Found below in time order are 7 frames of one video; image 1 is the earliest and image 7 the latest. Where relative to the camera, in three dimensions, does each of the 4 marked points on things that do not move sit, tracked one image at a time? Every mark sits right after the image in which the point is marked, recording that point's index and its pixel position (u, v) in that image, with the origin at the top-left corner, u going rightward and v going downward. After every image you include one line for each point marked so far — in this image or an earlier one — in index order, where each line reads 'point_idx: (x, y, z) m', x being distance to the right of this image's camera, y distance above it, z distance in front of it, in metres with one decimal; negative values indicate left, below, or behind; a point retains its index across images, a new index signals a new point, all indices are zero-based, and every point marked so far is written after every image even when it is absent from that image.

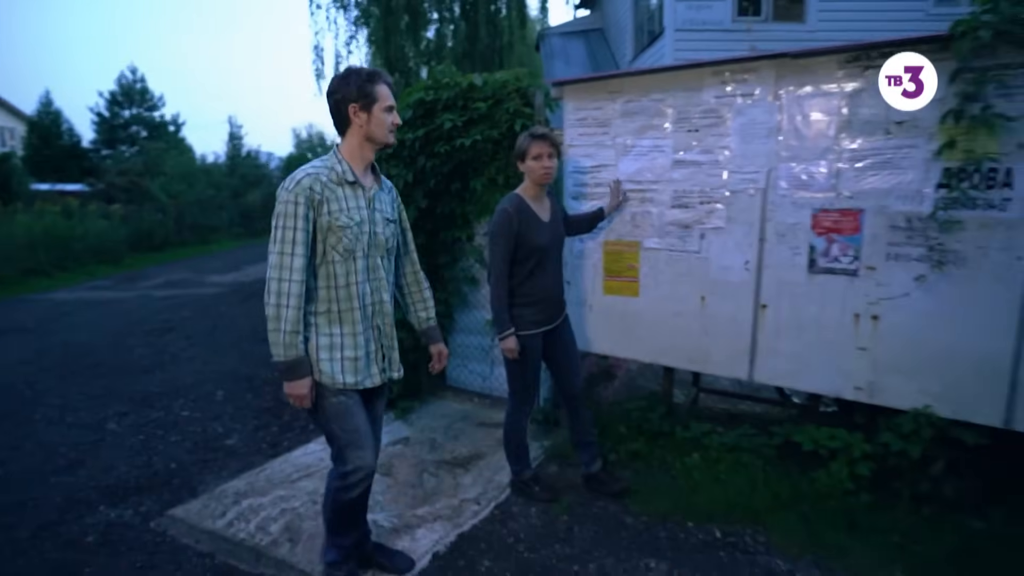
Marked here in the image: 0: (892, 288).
0: (+2.1, 0.0, +3.1) m
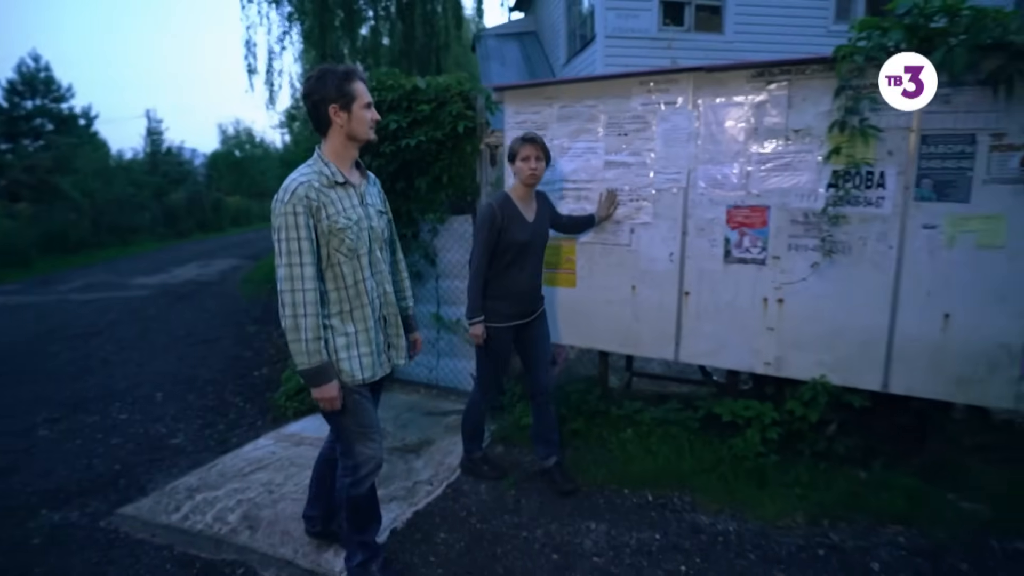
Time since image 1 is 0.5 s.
0: (+1.8, +0.1, +3.6) m
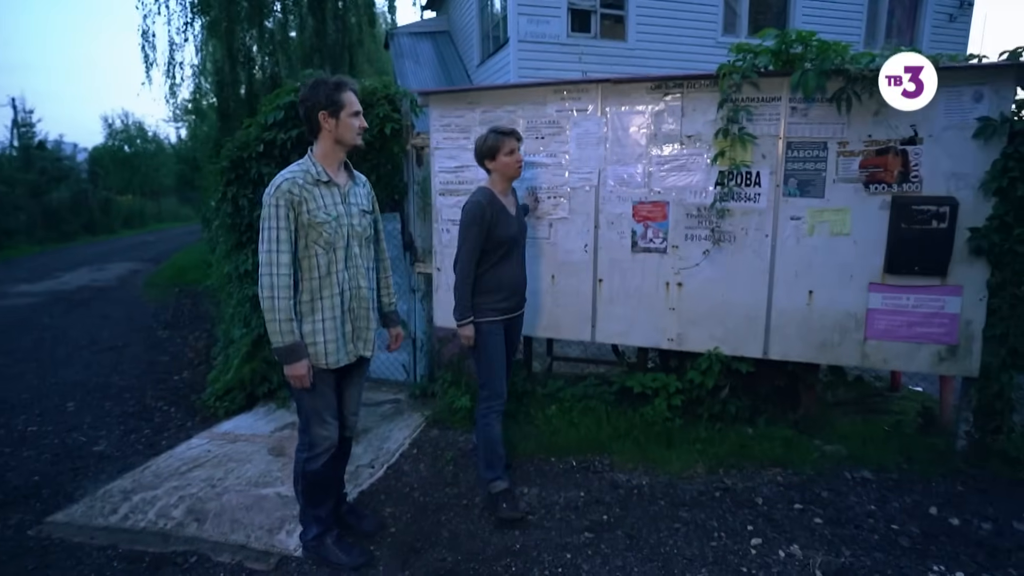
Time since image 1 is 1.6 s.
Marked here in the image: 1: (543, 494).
0: (+1.3, +0.2, +4.1) m
1: (+0.2, -1.3, +3.5) m
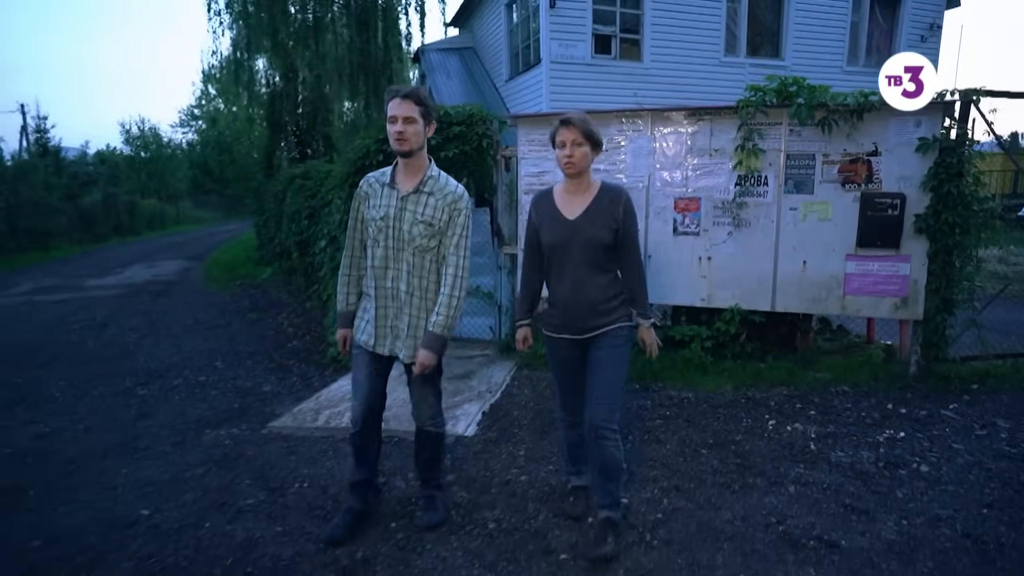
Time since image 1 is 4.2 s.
0: (+2.0, +0.5, +5.6) m
1: (+1.0, -1.0, +5.0) m
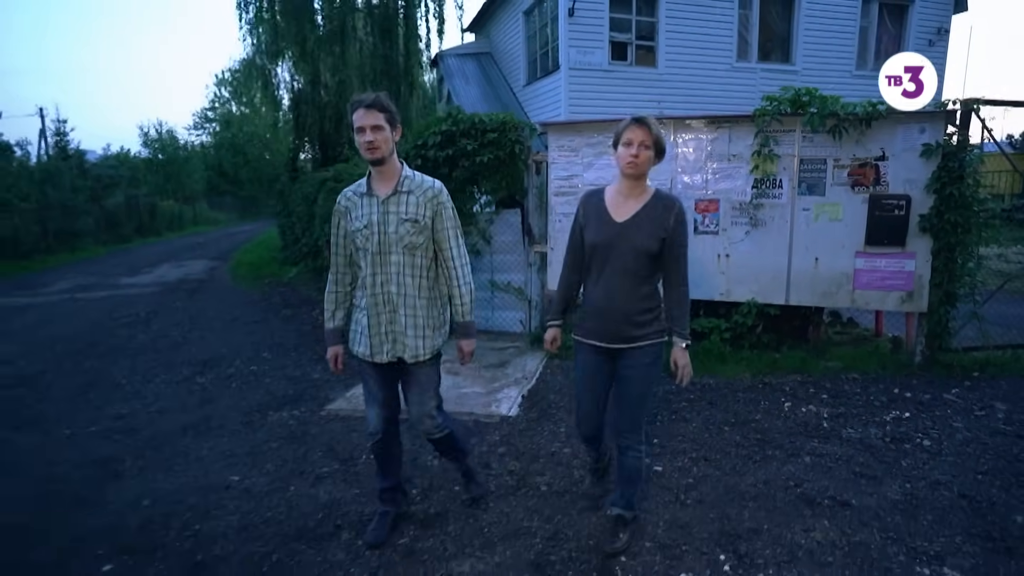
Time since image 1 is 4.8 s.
0: (+2.4, +0.5, +6.1) m
1: (+1.3, -1.0, +5.5) m
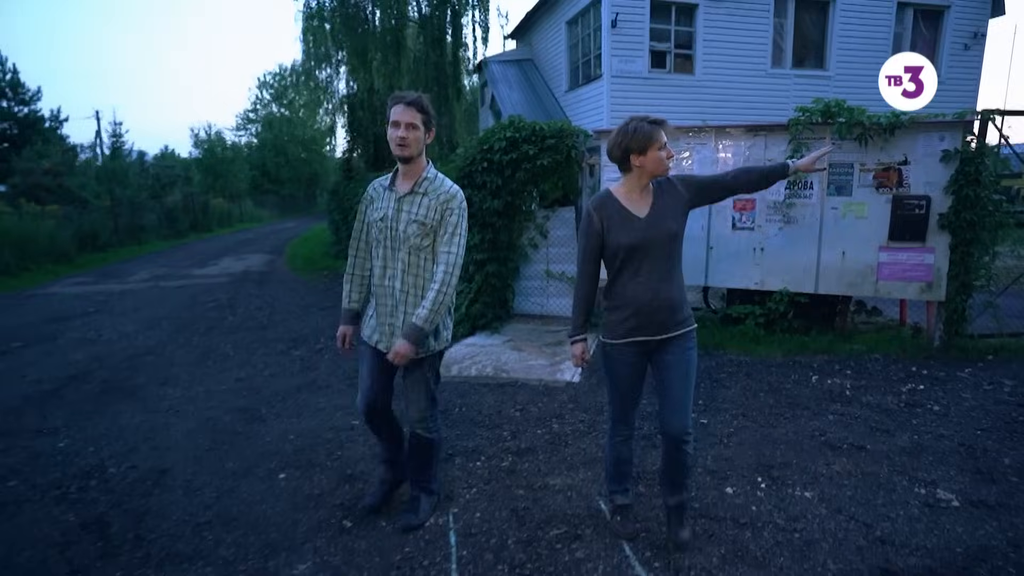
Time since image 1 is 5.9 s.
0: (+3.1, +0.6, +6.8) m
1: (+2.0, -0.8, +6.3) m
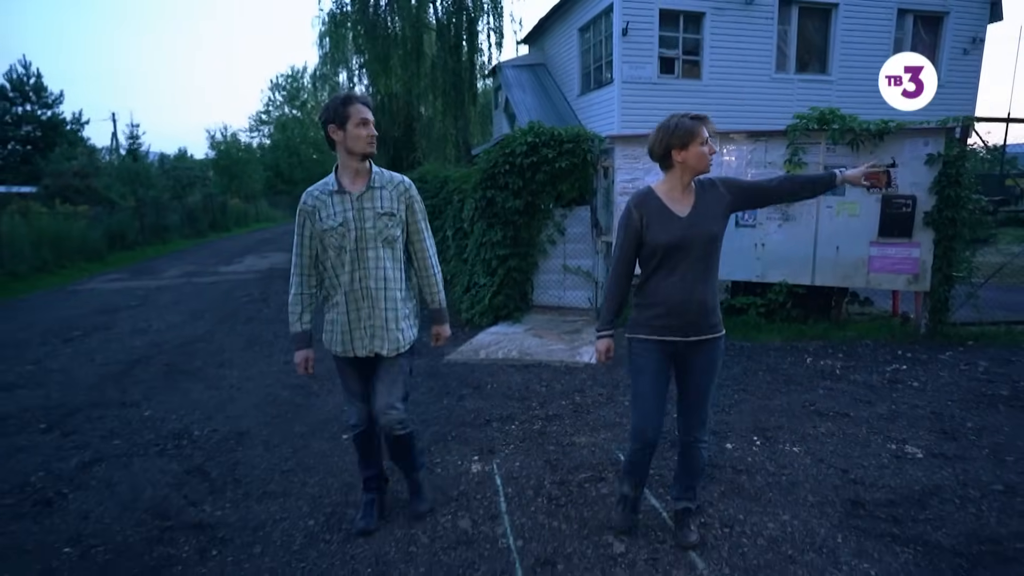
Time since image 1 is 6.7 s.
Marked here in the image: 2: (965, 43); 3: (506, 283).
0: (+3.4, +0.7, +7.4) m
1: (+2.3, -0.7, +6.9) m
2: (+11.9, +6.4, +14.9) m
3: (-0.1, +0.1, +8.6) m
